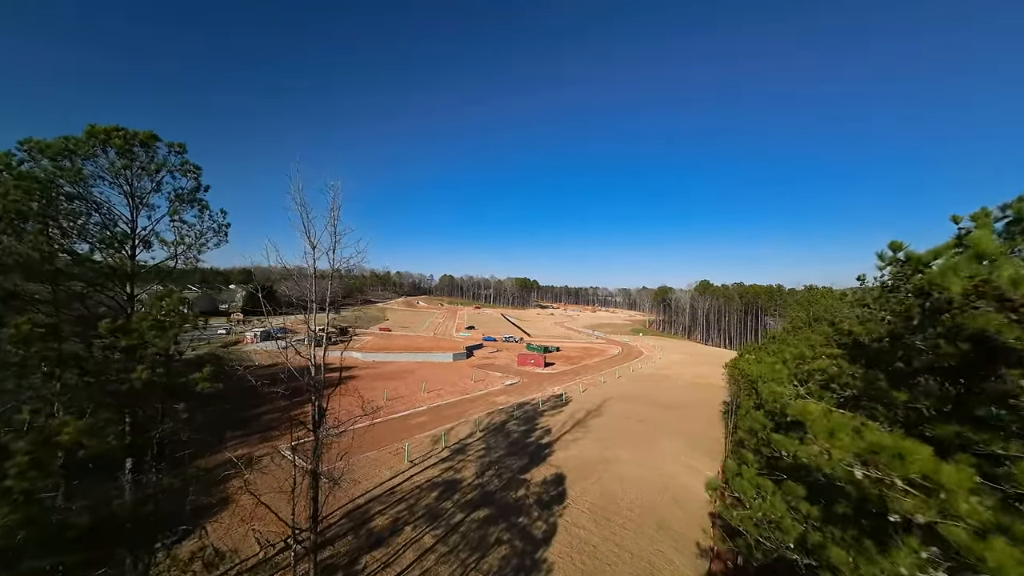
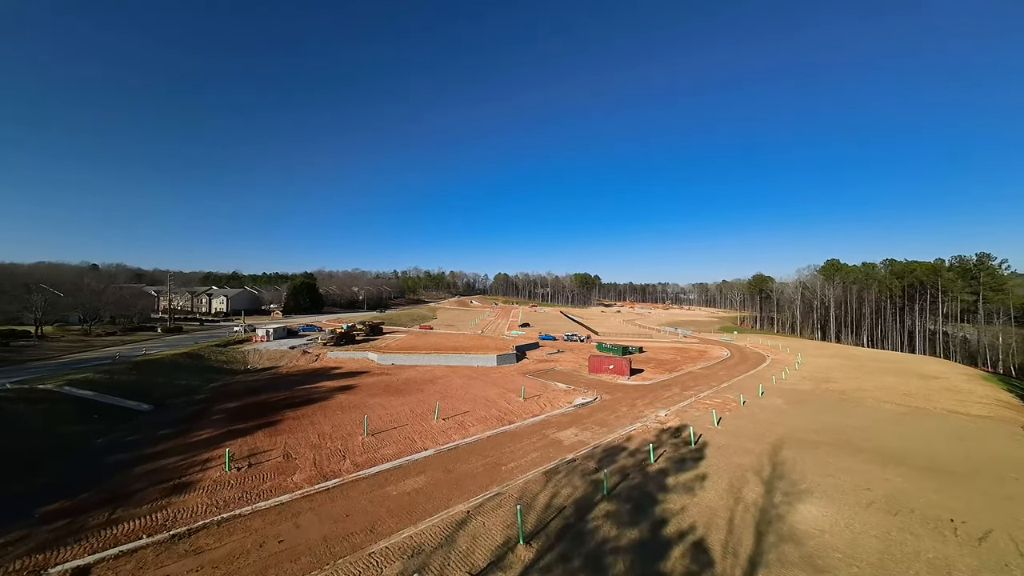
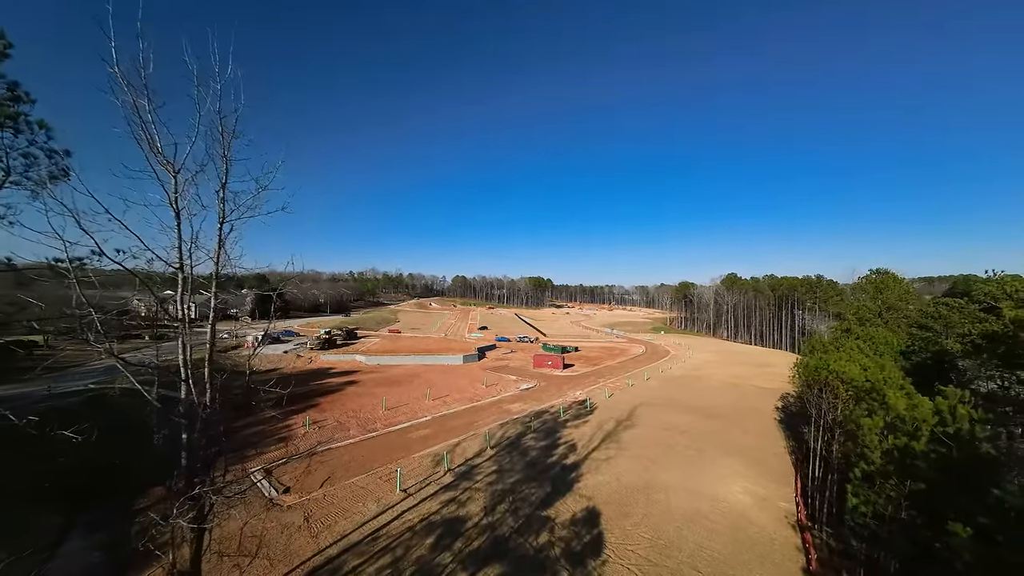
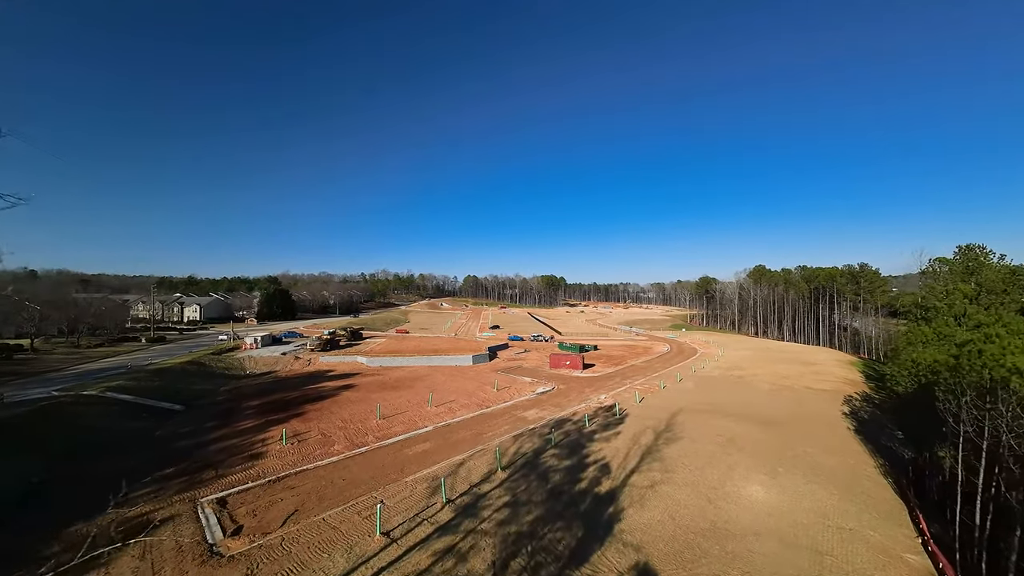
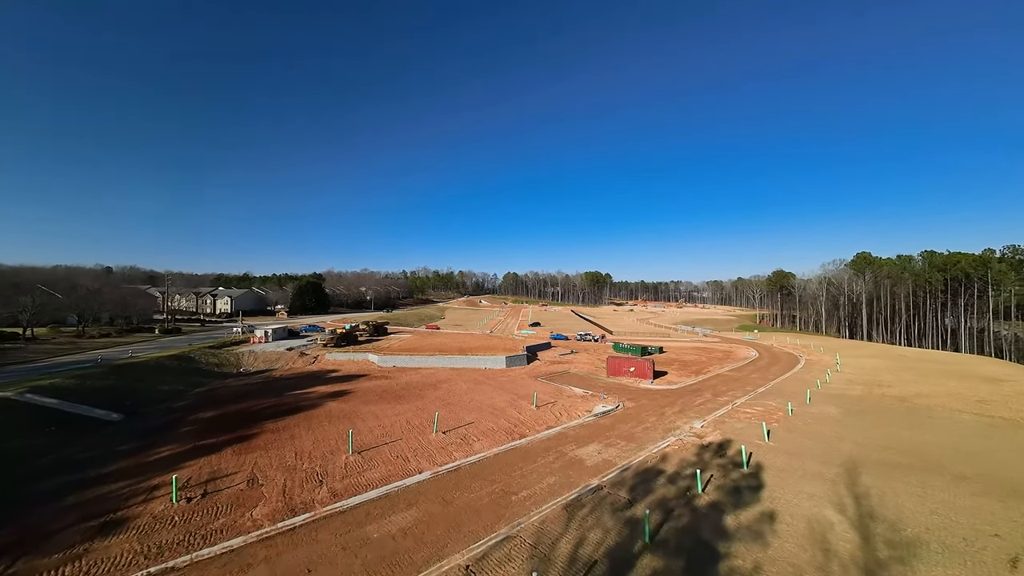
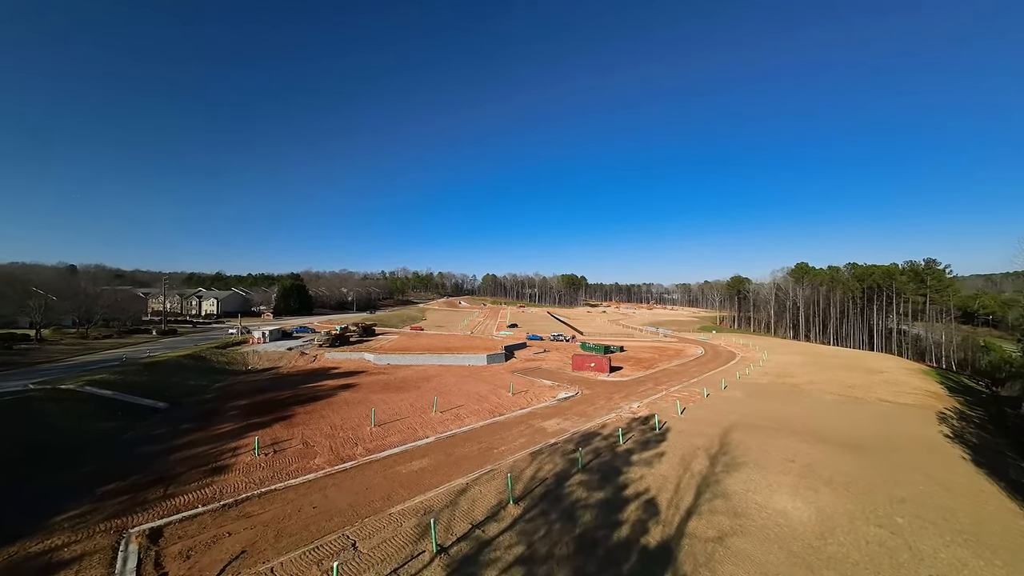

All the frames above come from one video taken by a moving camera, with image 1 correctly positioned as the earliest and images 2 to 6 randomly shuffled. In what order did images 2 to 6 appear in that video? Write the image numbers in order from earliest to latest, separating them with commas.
3, 4, 6, 2, 5
